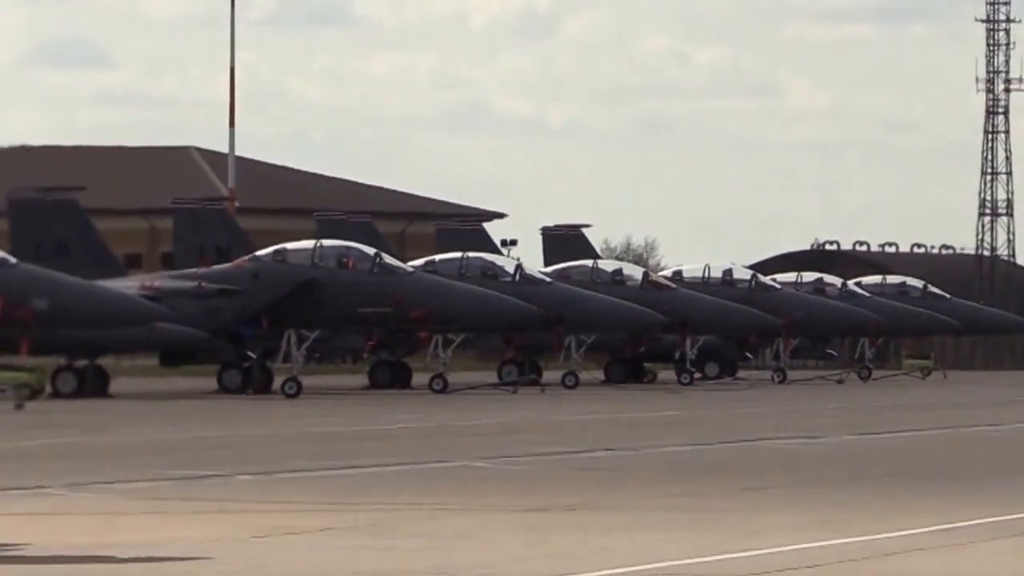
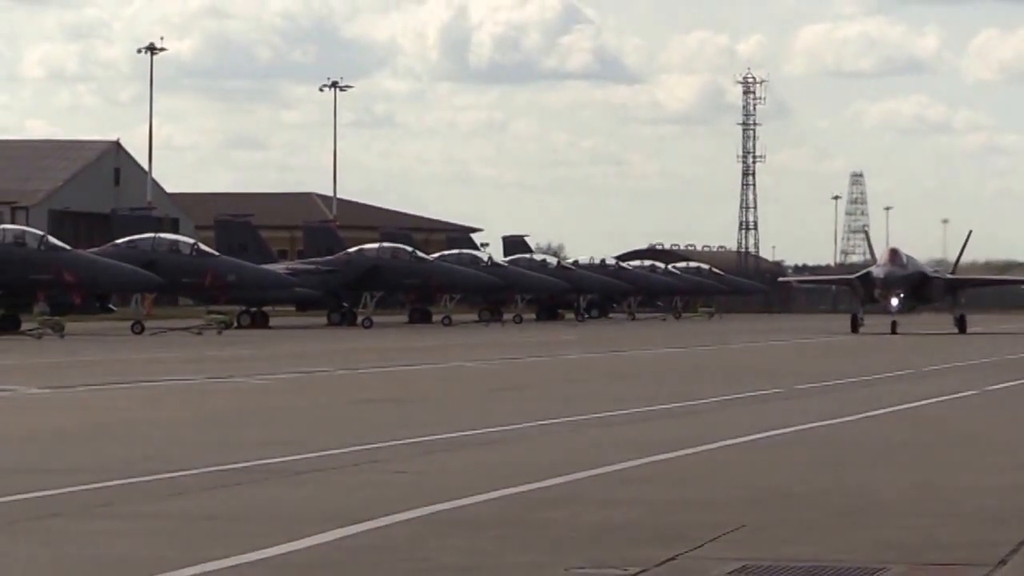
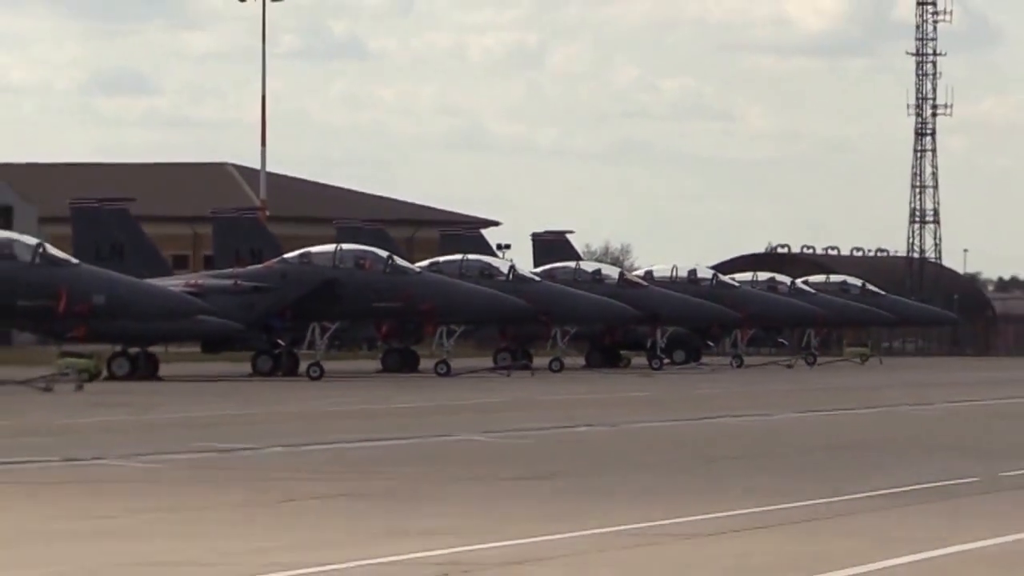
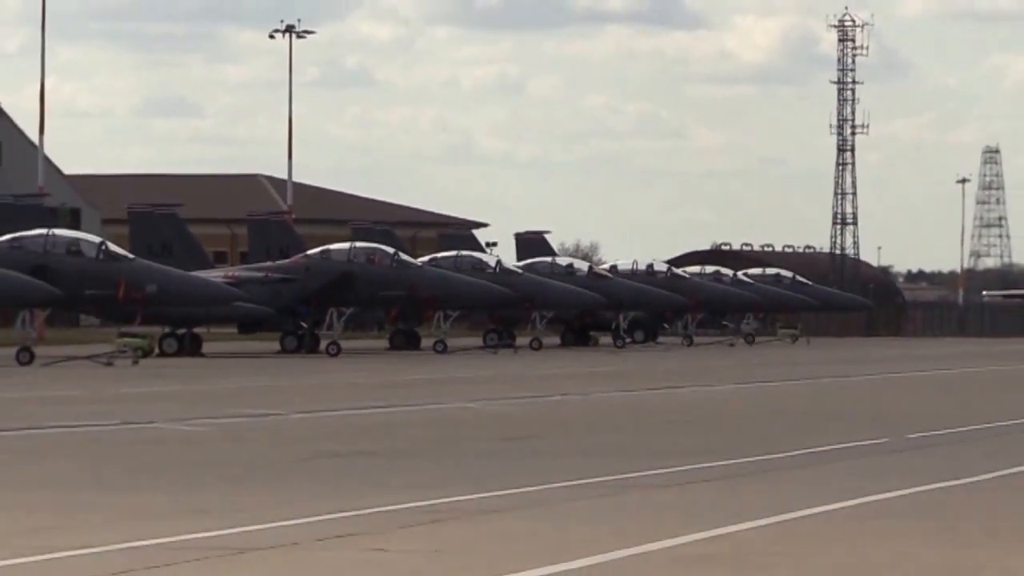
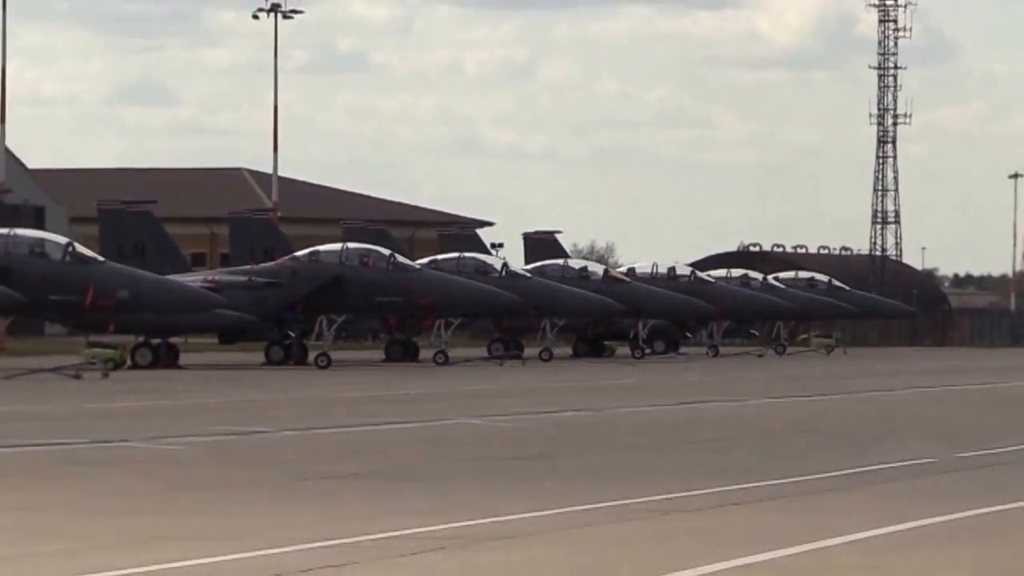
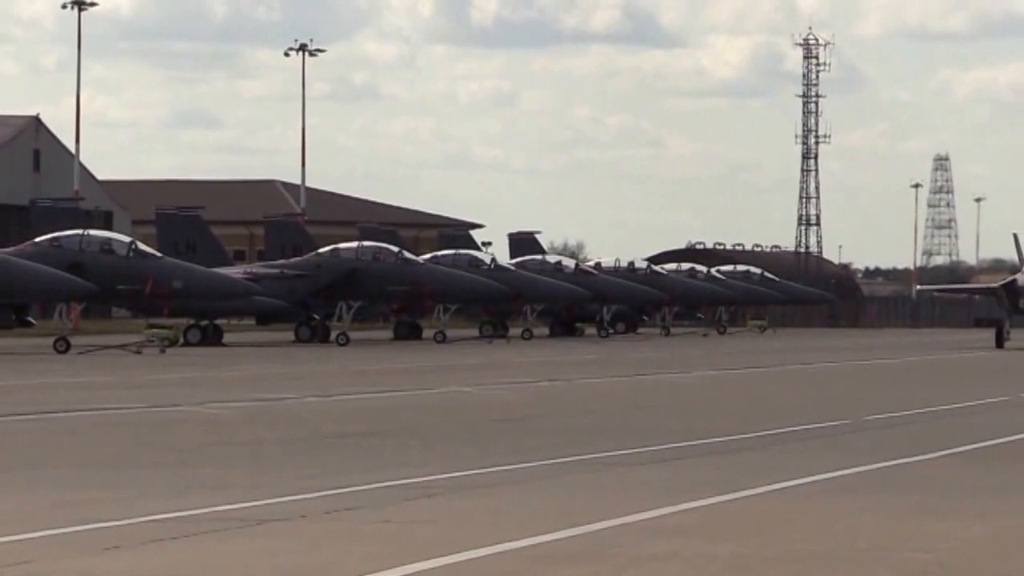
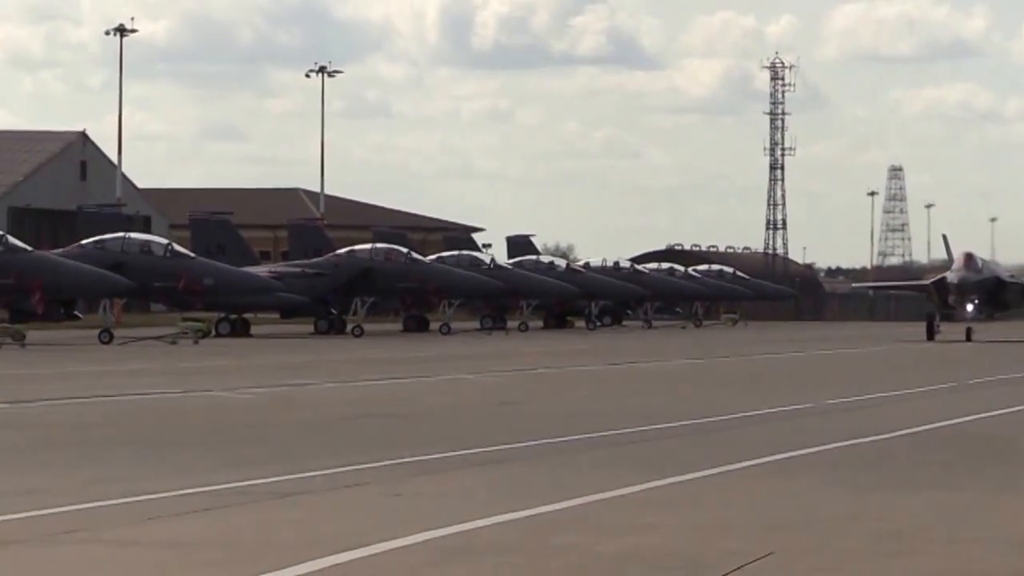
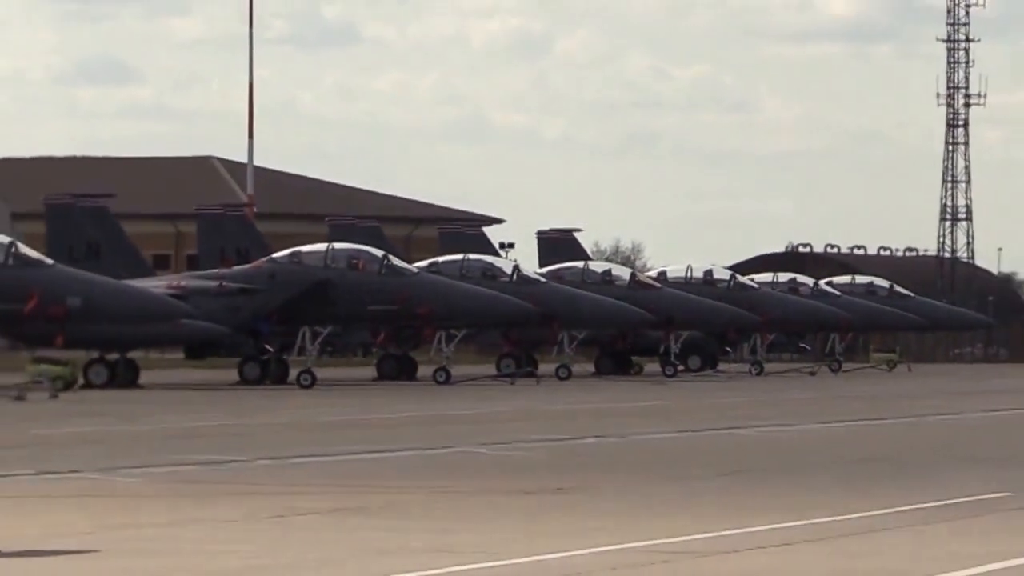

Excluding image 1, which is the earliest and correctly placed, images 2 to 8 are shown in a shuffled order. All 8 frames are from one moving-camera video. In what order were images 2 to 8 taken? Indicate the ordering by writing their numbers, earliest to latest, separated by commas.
8, 3, 5, 4, 6, 7, 2
